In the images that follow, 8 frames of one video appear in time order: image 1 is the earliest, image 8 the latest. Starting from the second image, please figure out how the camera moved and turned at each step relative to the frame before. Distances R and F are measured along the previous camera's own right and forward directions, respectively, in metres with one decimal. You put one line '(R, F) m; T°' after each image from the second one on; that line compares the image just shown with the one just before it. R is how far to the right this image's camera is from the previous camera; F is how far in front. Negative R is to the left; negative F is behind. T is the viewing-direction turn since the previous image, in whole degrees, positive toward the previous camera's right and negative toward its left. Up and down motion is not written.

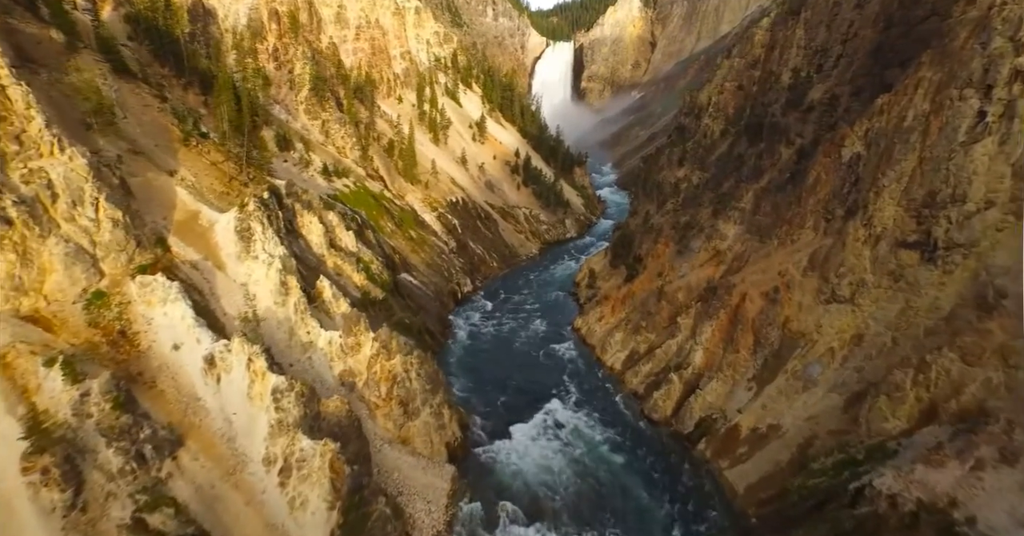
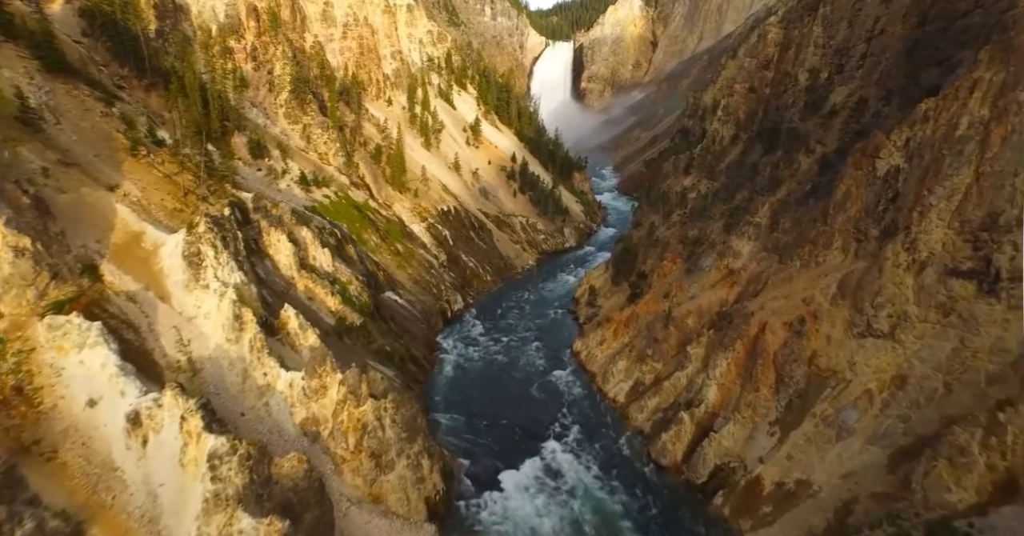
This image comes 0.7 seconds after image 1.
(+0.4, +3.0) m; 0°
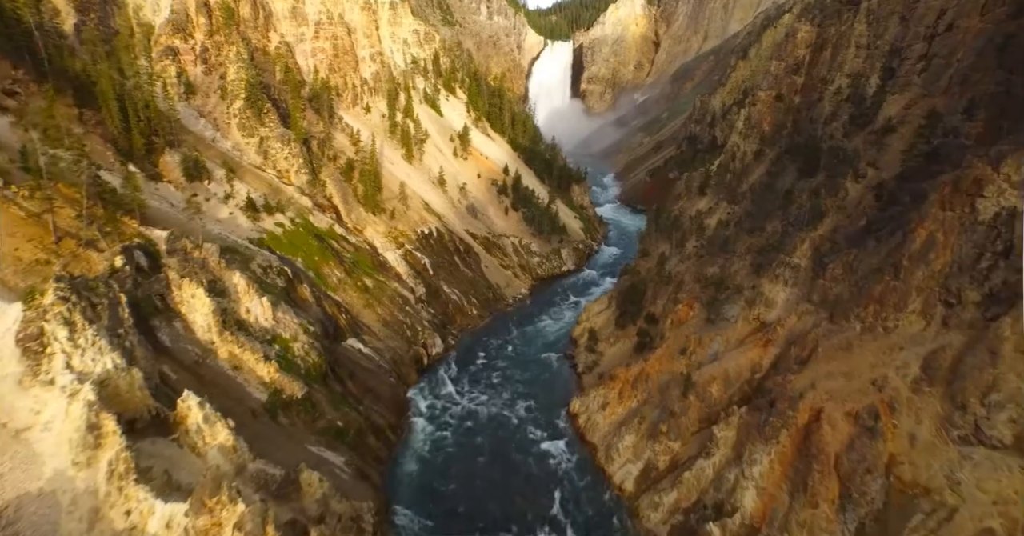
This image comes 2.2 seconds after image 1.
(+0.7, +5.6) m; 0°
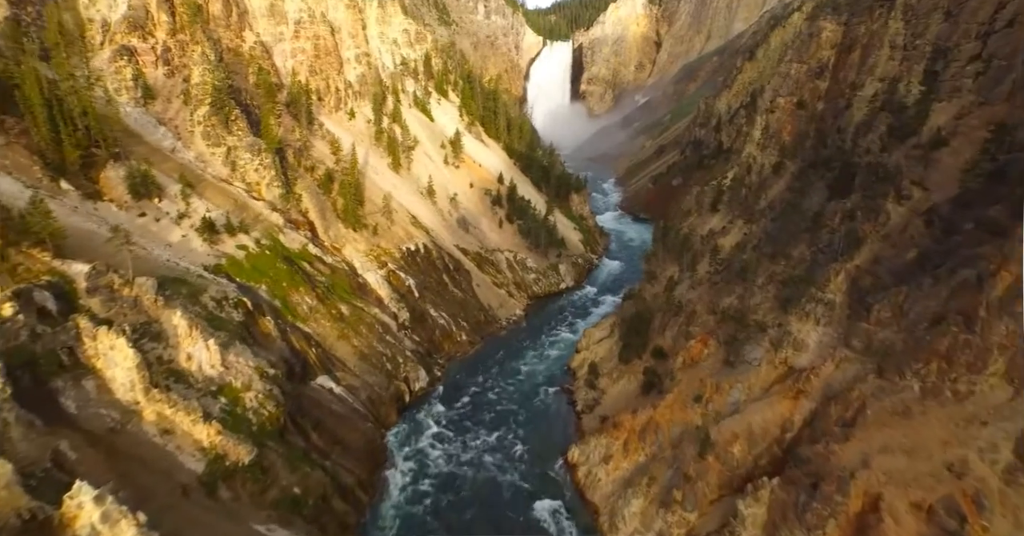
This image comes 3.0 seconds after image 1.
(+0.4, +3.4) m; 0°
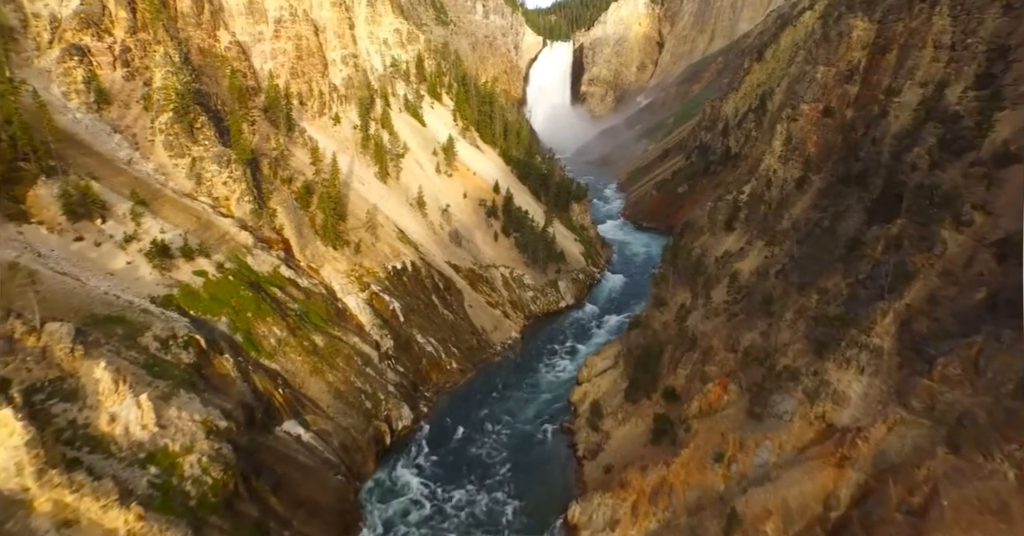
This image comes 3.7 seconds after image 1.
(+0.3, +3.1) m; 0°
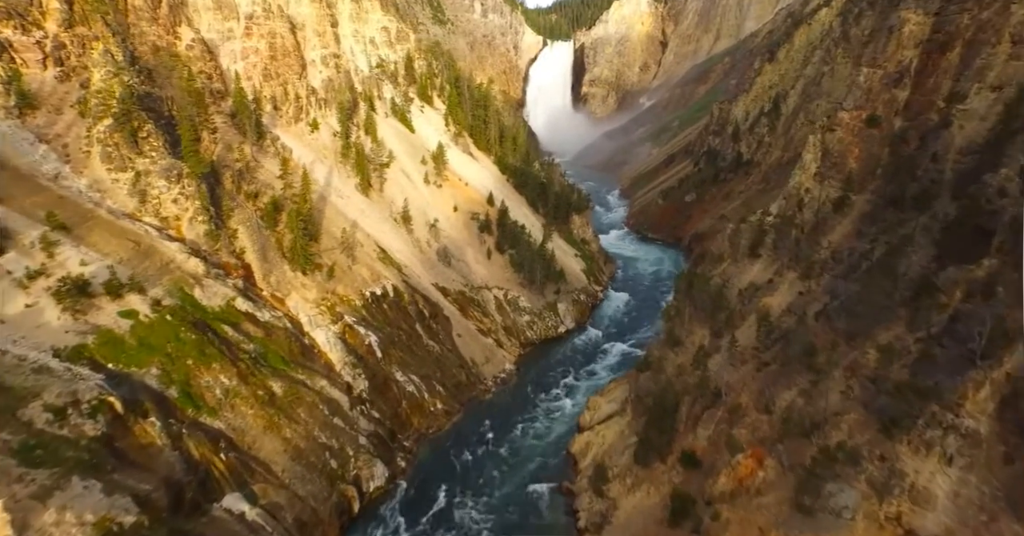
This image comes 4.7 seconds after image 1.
(+0.4, +4.0) m; 0°
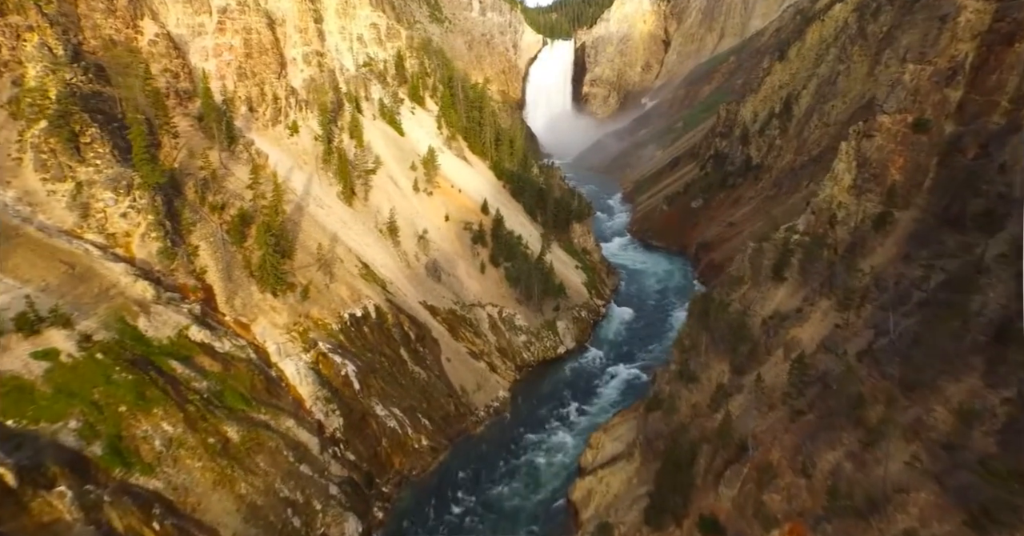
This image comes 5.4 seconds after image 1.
(+0.3, +3.1) m; 0°
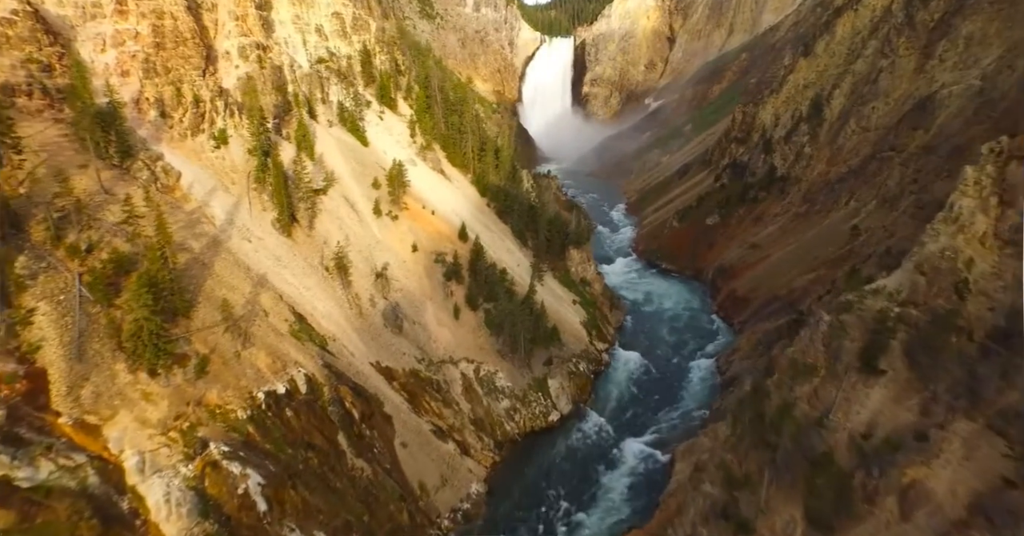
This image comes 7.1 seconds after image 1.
(+1.0, +7.6) m; 0°
